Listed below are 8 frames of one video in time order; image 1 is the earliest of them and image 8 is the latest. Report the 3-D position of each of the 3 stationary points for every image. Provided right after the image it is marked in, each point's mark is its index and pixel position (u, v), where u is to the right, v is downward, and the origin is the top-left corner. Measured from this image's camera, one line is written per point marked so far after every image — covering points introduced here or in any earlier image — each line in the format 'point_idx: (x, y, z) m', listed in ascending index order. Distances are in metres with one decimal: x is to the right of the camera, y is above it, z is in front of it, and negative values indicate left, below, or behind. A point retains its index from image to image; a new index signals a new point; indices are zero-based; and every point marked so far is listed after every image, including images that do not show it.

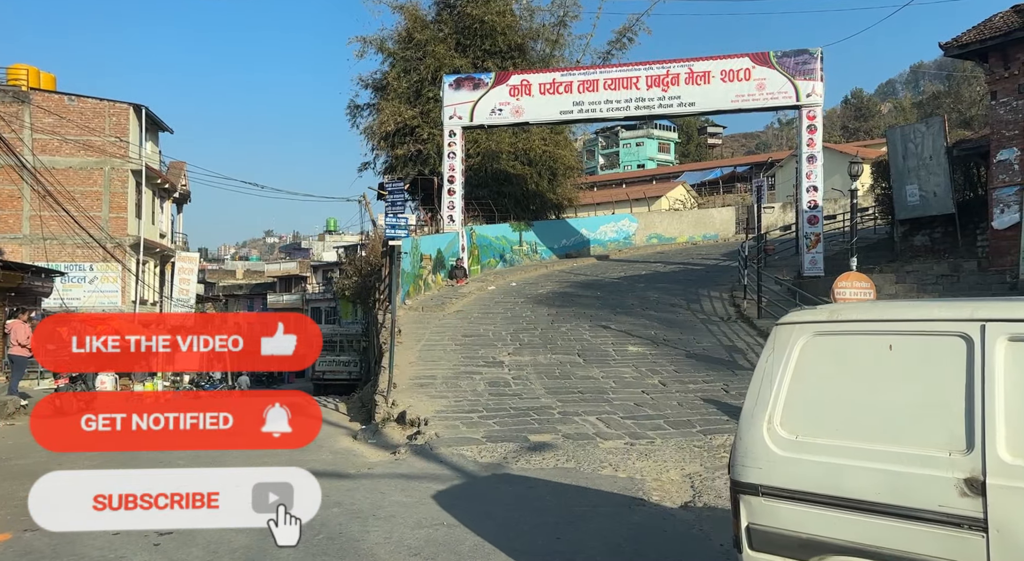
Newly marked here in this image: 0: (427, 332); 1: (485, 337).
0: (-1.7, -1.0, +15.6) m
1: (-0.5, -1.1, +15.3) m
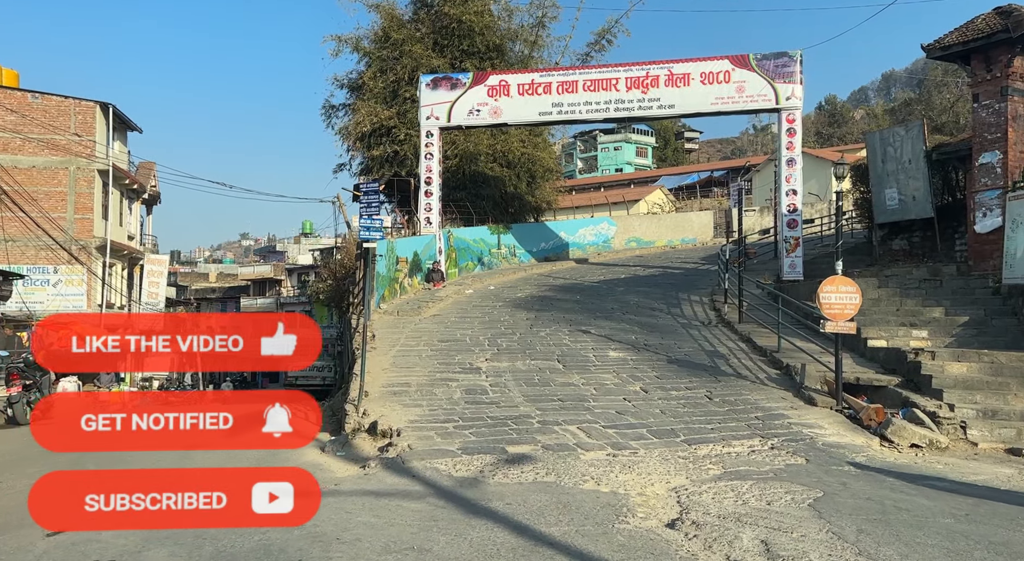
0: (-2.1, -1.1, +15.2) m
1: (-0.9, -1.1, +14.9) m
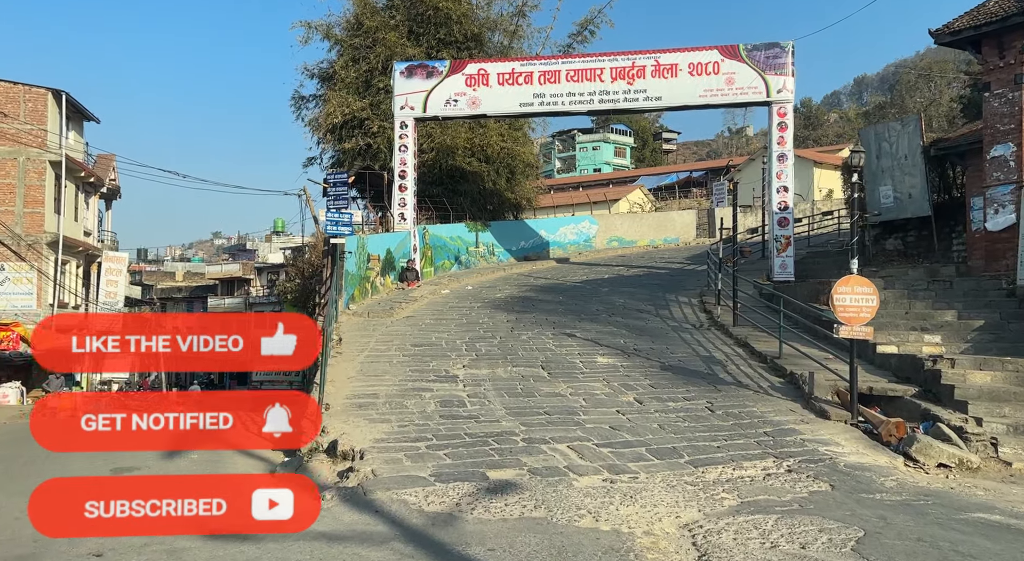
0: (-2.4, -1.0, +13.9) m
1: (-1.2, -1.1, +13.7) m
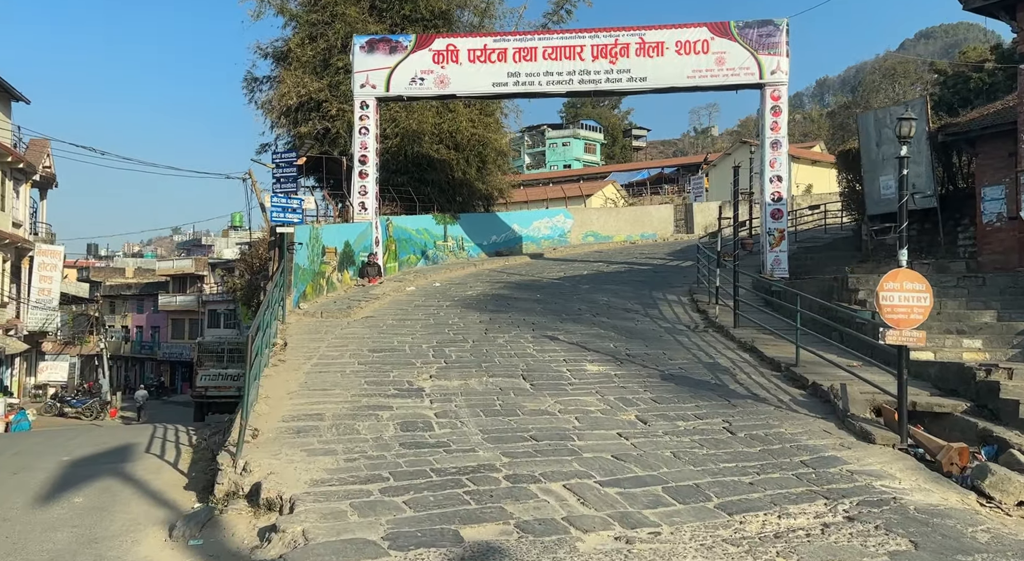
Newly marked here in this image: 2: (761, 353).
0: (-2.8, -1.0, +12.0) m
1: (-1.6, -1.0, +11.8) m
2: (+3.6, -1.1, +11.9) m
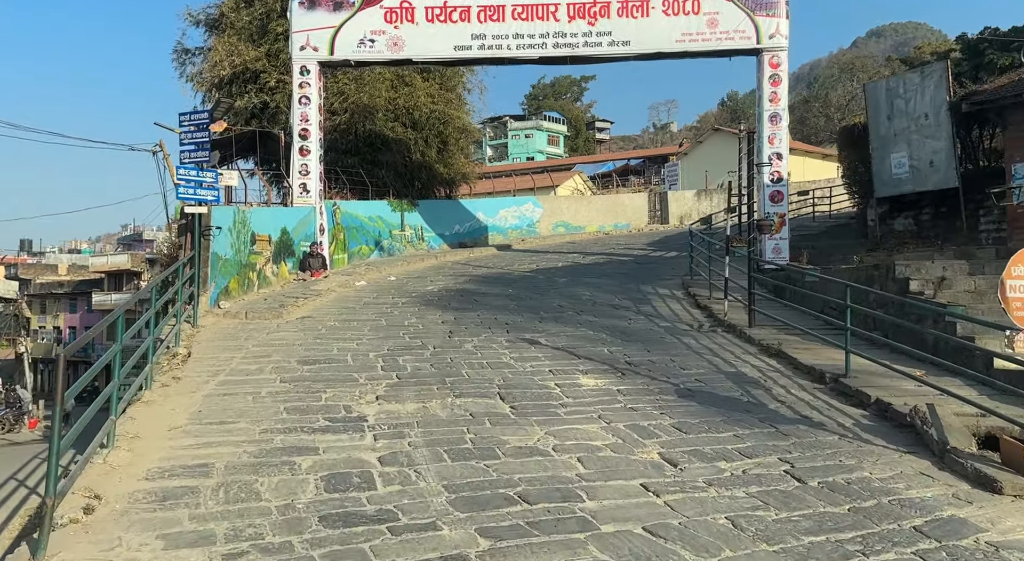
0: (-3.2, -0.9, +9.3) m
1: (-1.9, -0.9, +9.1) m
2: (+3.3, -0.9, +9.5) m
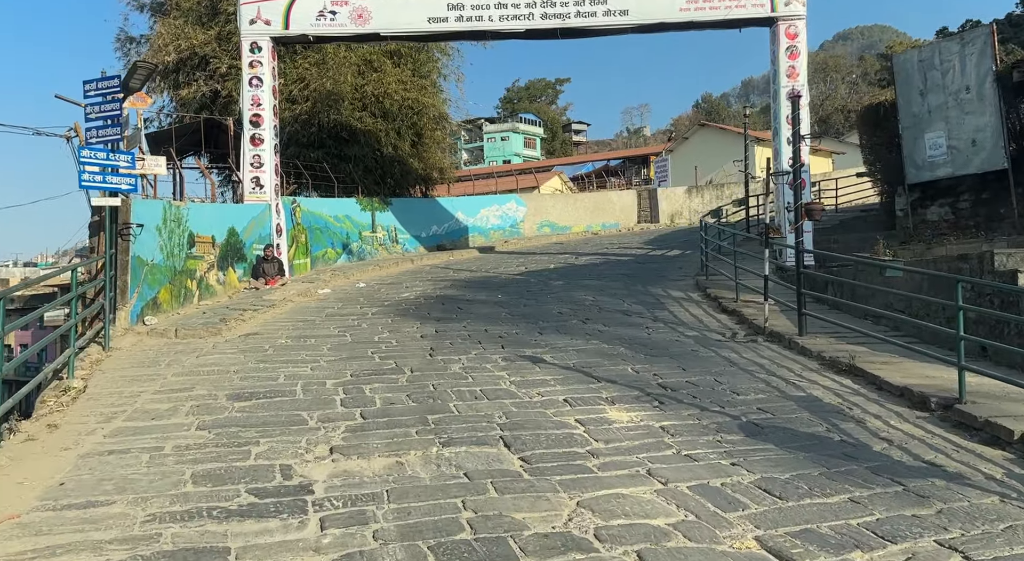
0: (-3.1, -0.9, +7.0) m
1: (-1.9, -1.0, +6.9) m
2: (+3.3, -0.9, +7.4) m
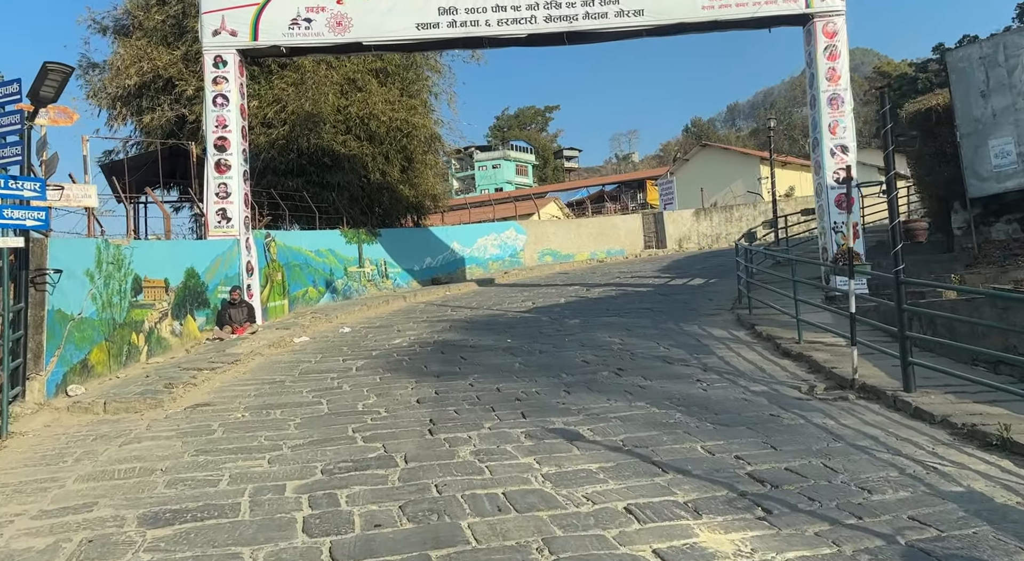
0: (-2.9, -1.4, +4.8) m
1: (-1.7, -1.4, +4.7) m
2: (+3.5, -1.2, +5.3) m
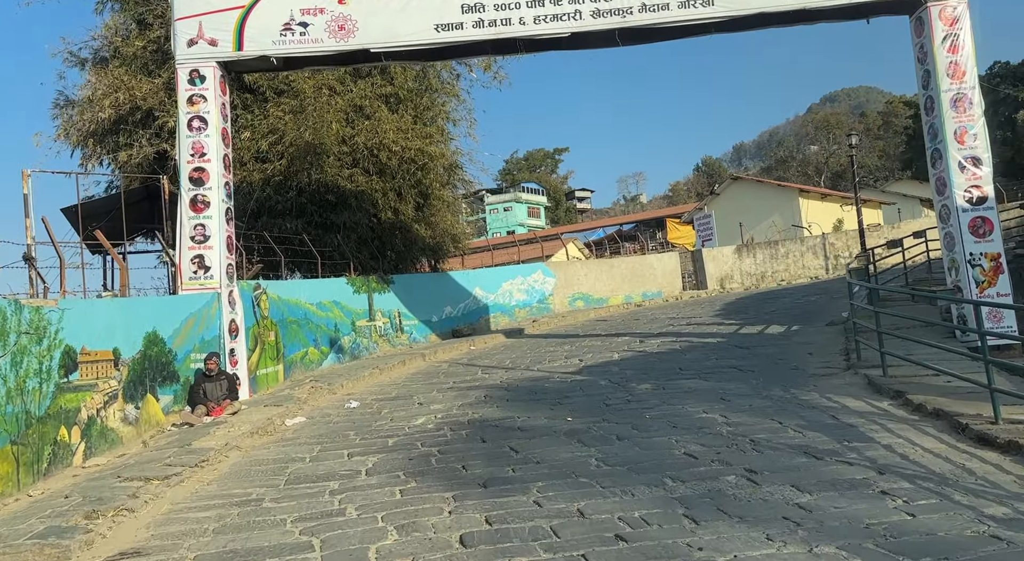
0: (-2.3, -1.7, +2.0) m
1: (-1.1, -1.7, +1.9) m
2: (+4.1, -1.4, +2.4) m
